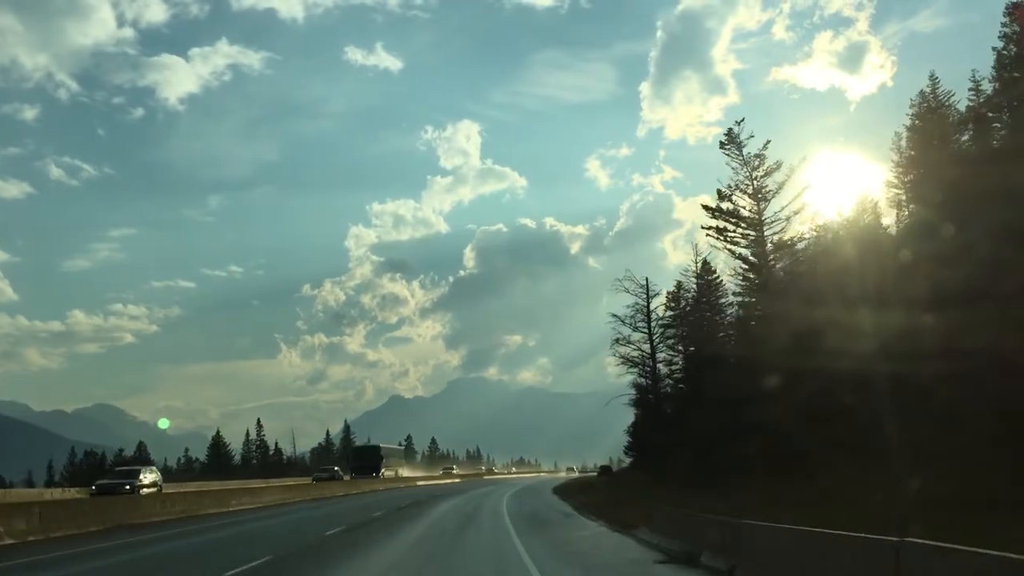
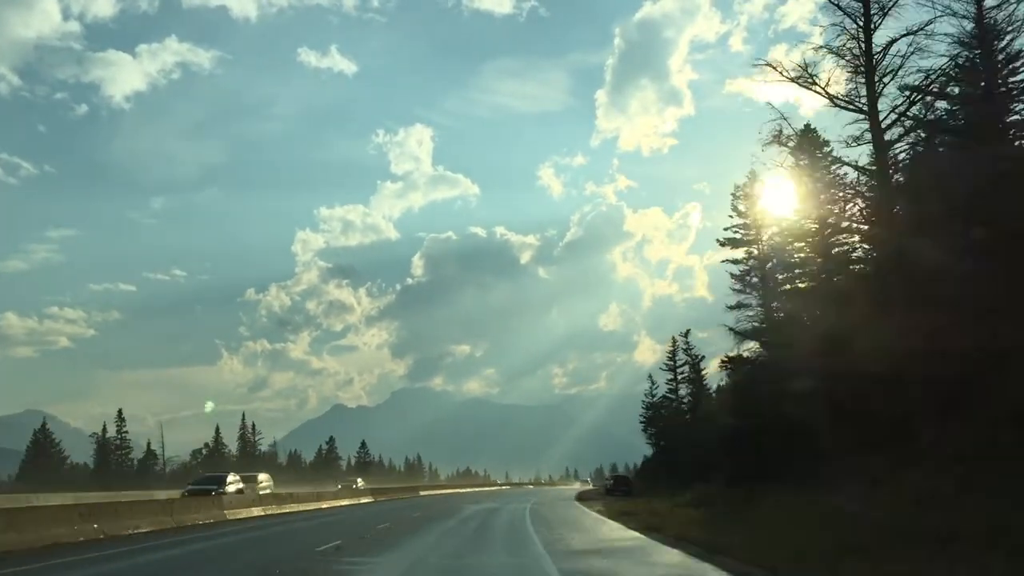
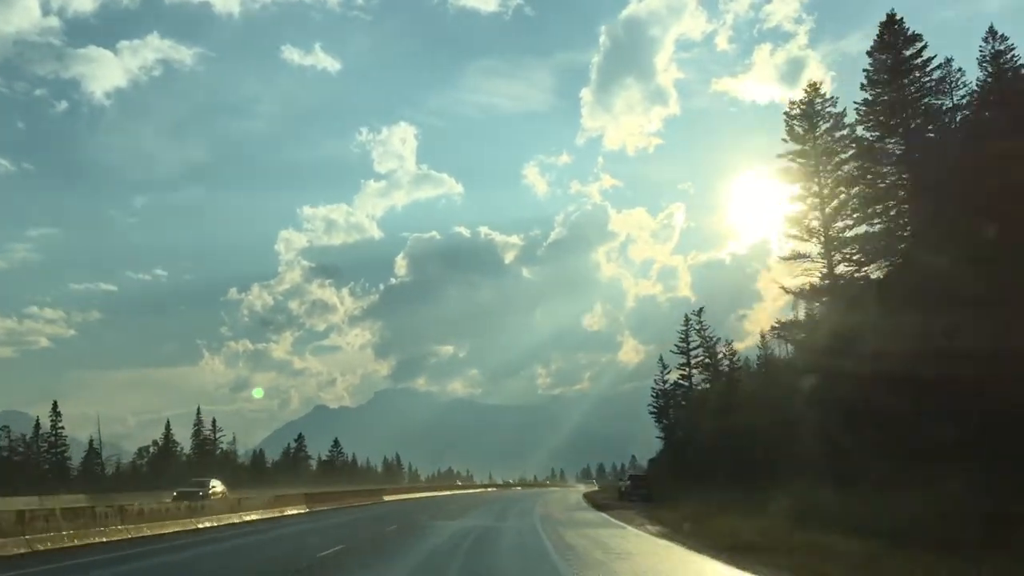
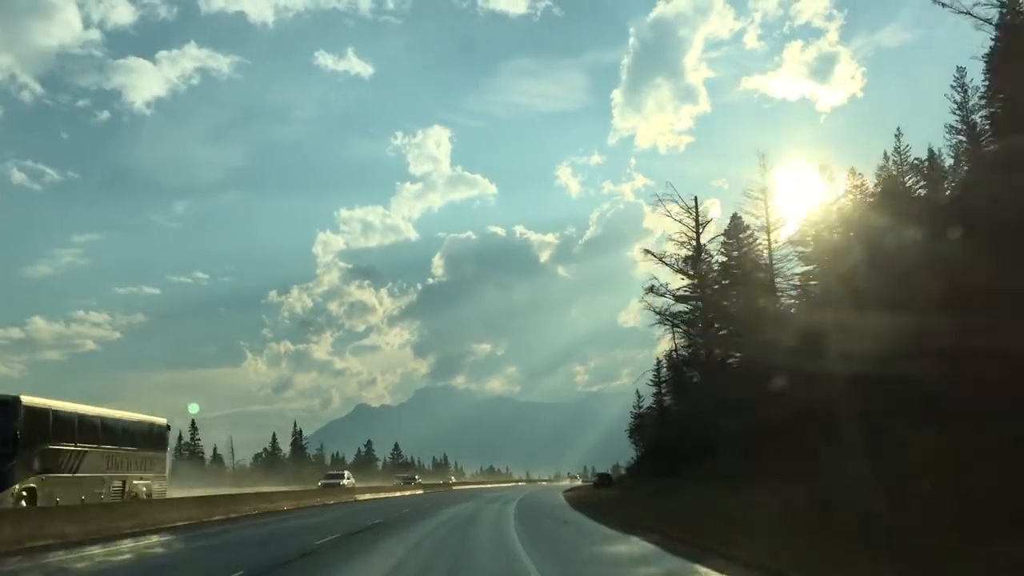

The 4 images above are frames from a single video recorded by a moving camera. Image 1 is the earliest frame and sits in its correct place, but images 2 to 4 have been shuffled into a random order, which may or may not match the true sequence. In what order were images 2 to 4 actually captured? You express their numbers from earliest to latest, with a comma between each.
4, 2, 3
